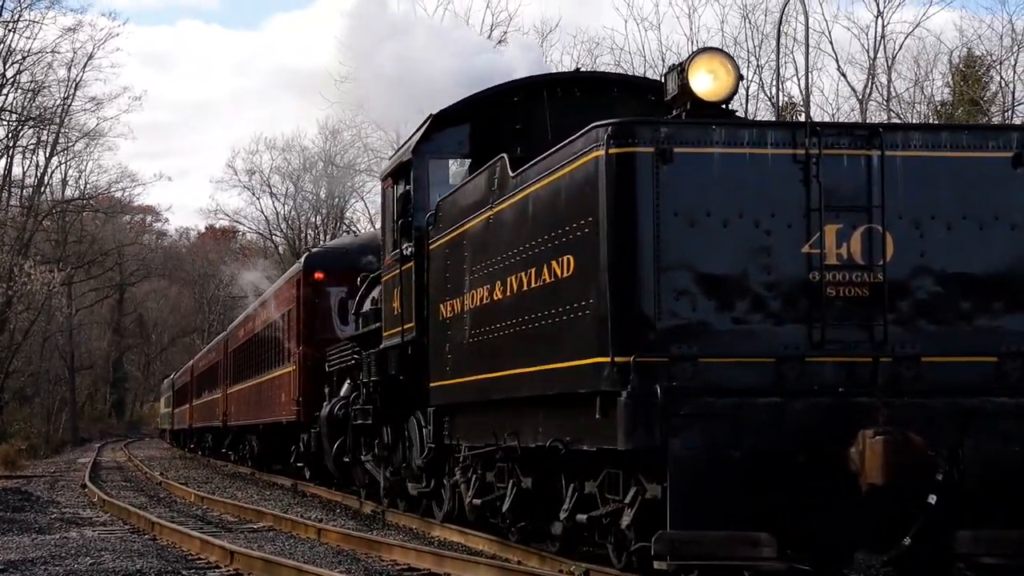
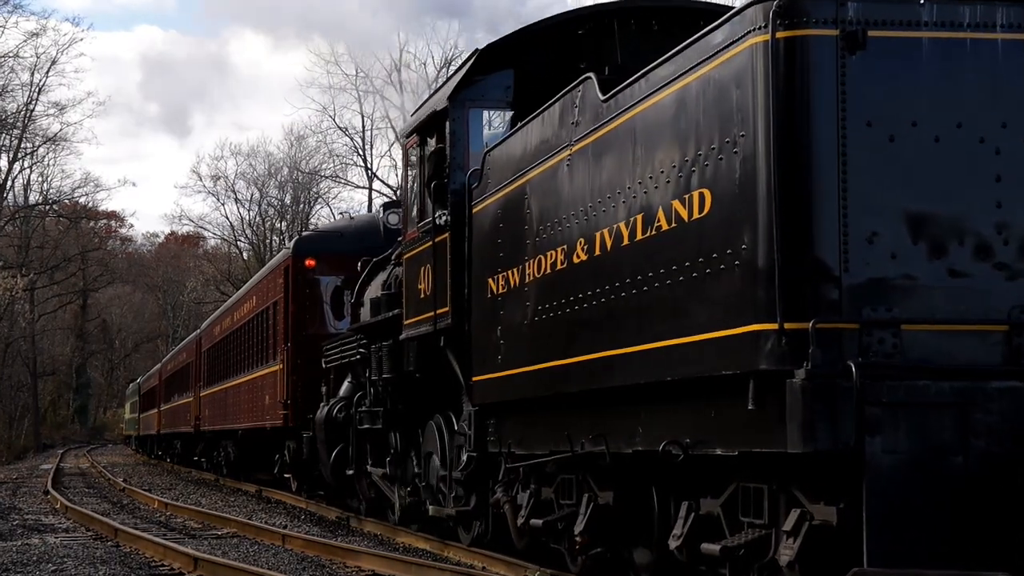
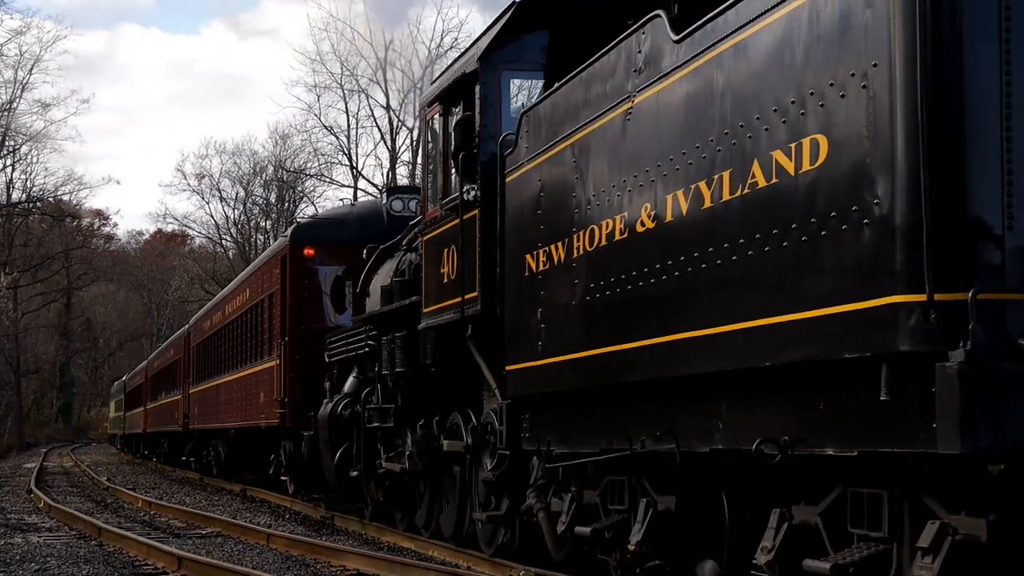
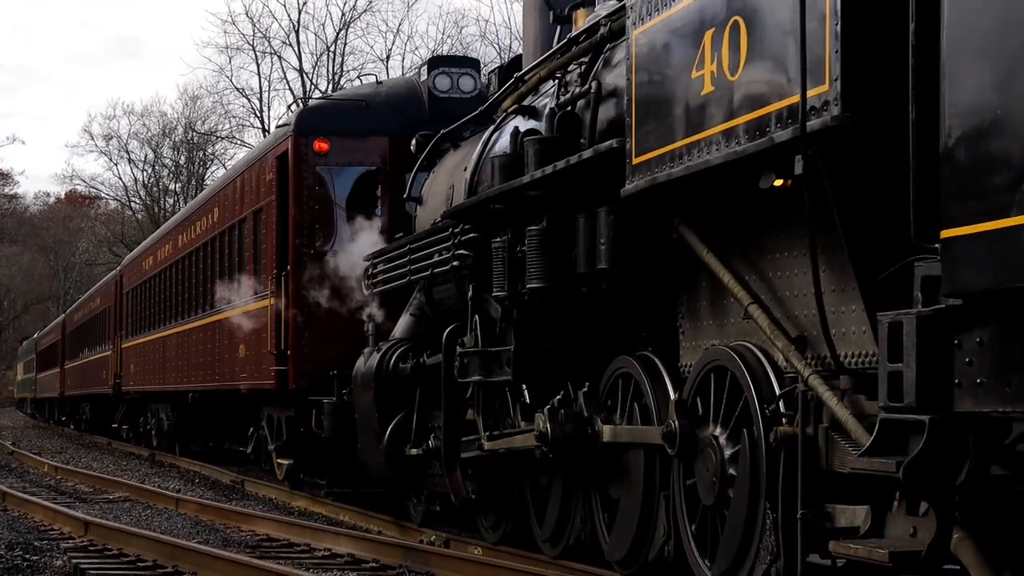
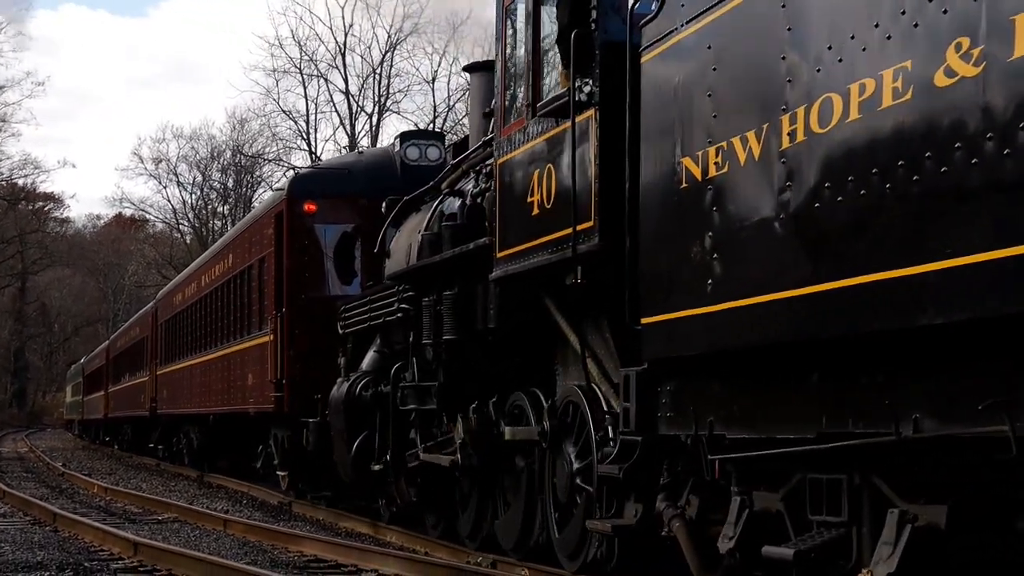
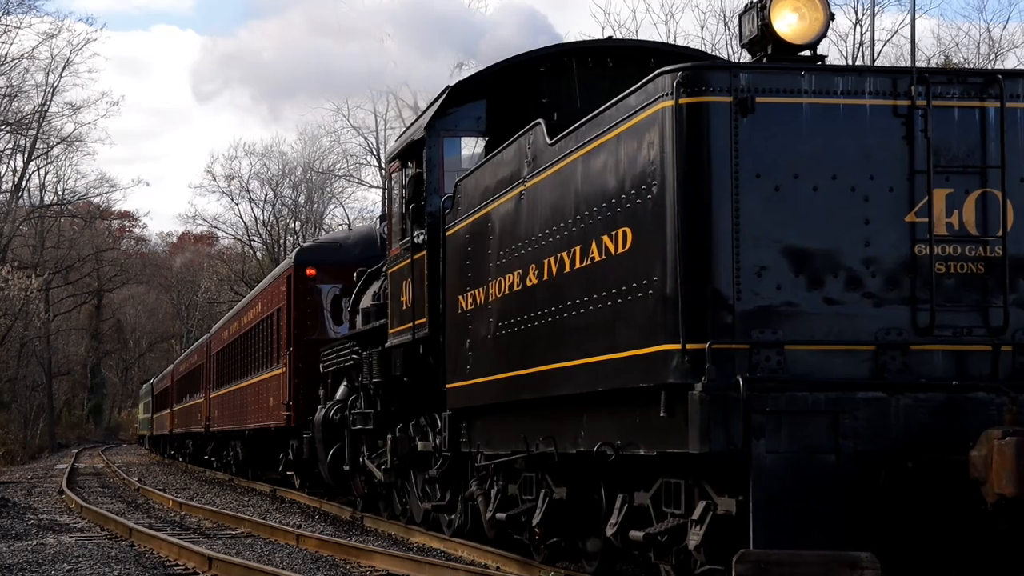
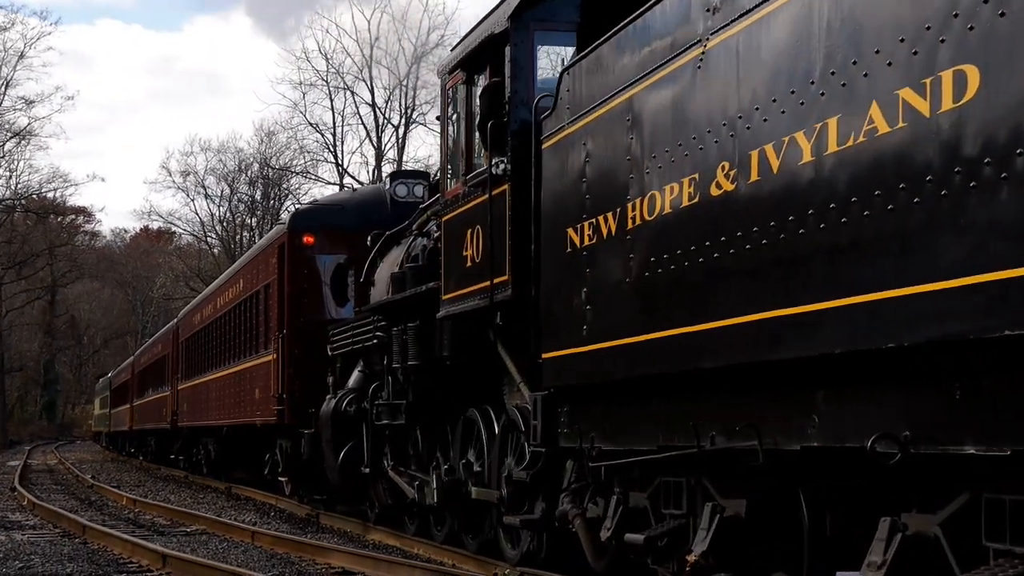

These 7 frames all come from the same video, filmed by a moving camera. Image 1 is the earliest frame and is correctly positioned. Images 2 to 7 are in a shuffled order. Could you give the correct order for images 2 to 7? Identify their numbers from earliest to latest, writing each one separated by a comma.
6, 2, 3, 7, 5, 4
